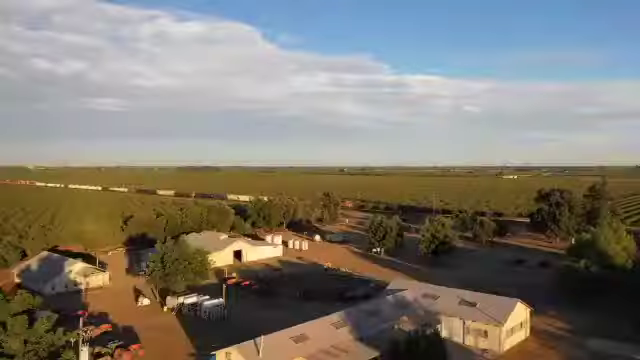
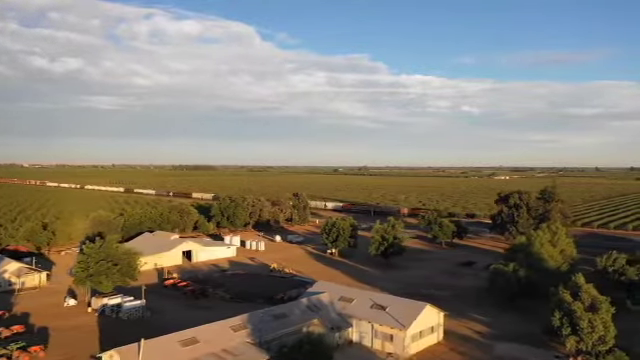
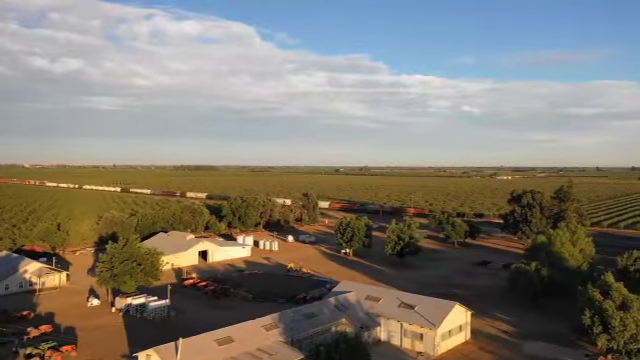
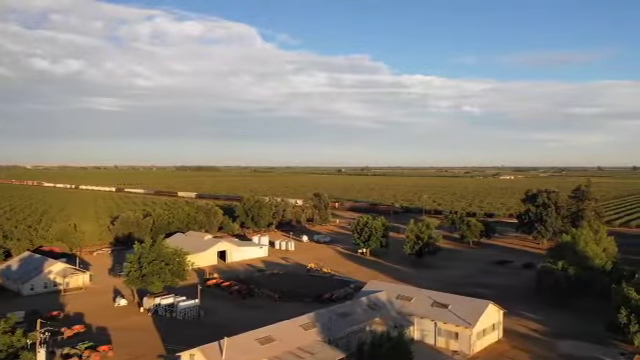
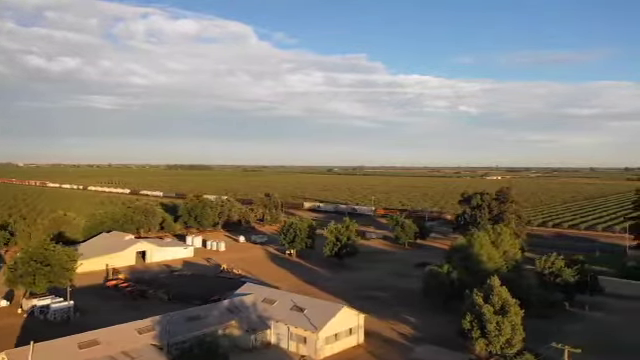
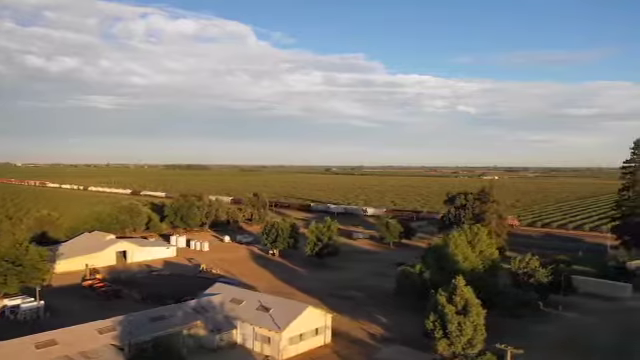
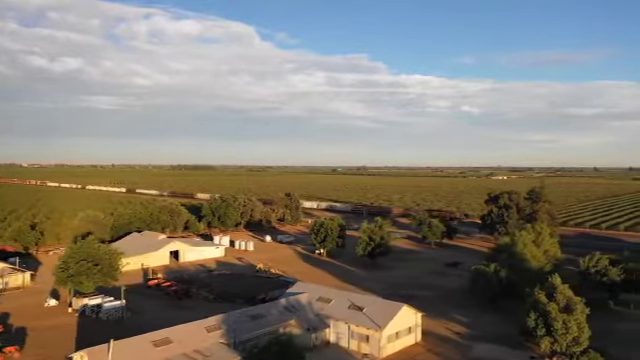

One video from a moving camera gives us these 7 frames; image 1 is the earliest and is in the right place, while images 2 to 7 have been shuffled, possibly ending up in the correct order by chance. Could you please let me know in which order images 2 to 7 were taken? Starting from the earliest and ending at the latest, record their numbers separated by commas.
4, 3, 2, 7, 5, 6
